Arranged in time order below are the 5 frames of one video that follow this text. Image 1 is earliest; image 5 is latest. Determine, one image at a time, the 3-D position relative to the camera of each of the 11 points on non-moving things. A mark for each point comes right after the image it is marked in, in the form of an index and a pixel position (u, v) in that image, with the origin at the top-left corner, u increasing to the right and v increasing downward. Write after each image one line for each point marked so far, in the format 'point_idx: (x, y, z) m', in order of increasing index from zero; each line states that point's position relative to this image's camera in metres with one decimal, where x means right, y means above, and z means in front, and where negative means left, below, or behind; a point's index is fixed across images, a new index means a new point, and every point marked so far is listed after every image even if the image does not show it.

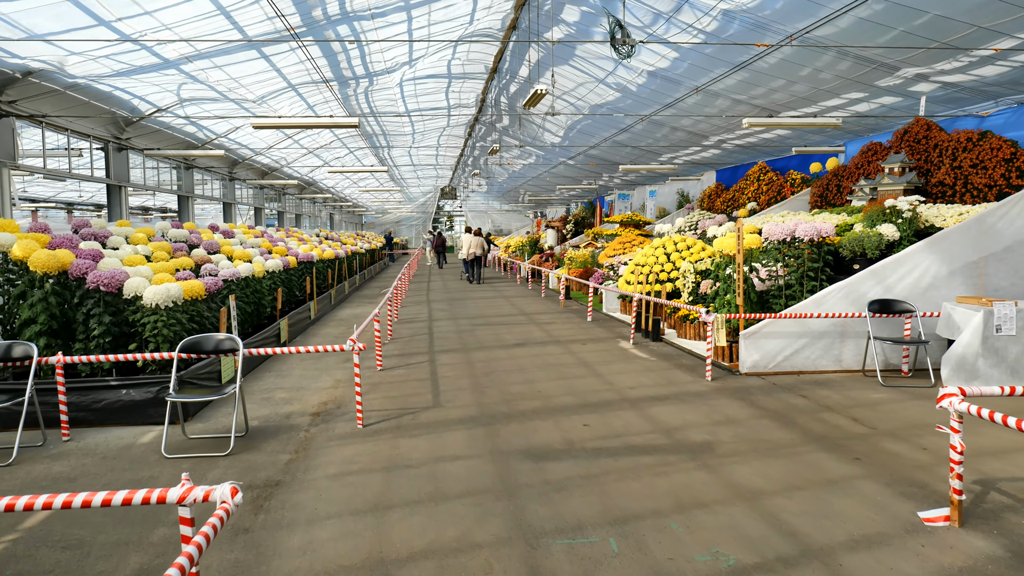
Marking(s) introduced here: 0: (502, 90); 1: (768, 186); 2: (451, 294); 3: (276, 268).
0: (-0.3, +5.2, +16.0) m
1: (+5.8, +2.3, +13.4) m
2: (-1.5, -0.2, +14.6) m
3: (-3.4, +0.3, +8.8) m
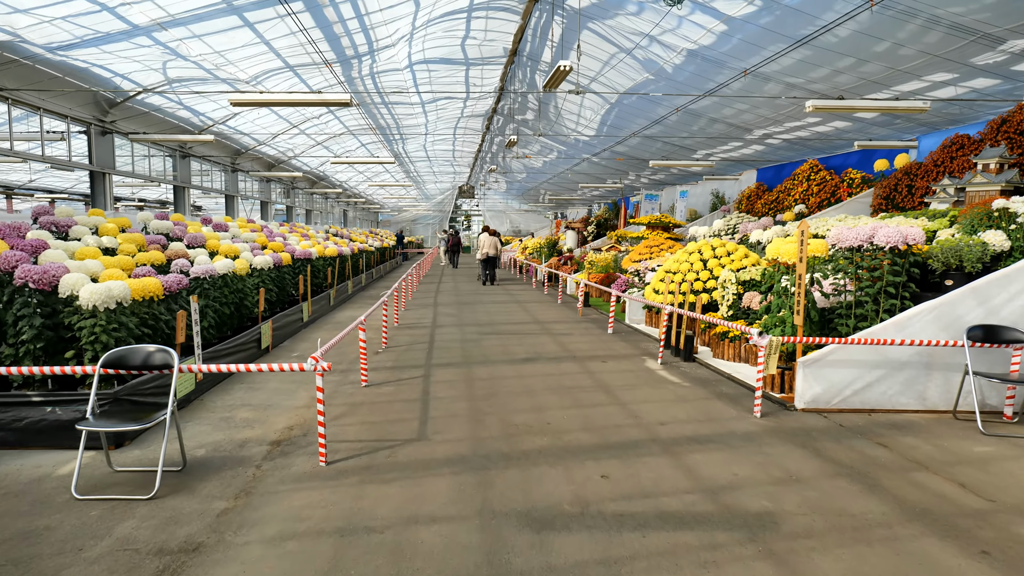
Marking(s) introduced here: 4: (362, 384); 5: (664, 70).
0: (+0.2, +5.1, +15.1) m
1: (+6.2, +2.0, +12.3) m
2: (-1.2, -0.2, +13.7) m
3: (-3.2, +0.3, +8.0) m
4: (-1.5, -0.9, +5.7) m
5: (+2.8, +4.0, +11.2) m
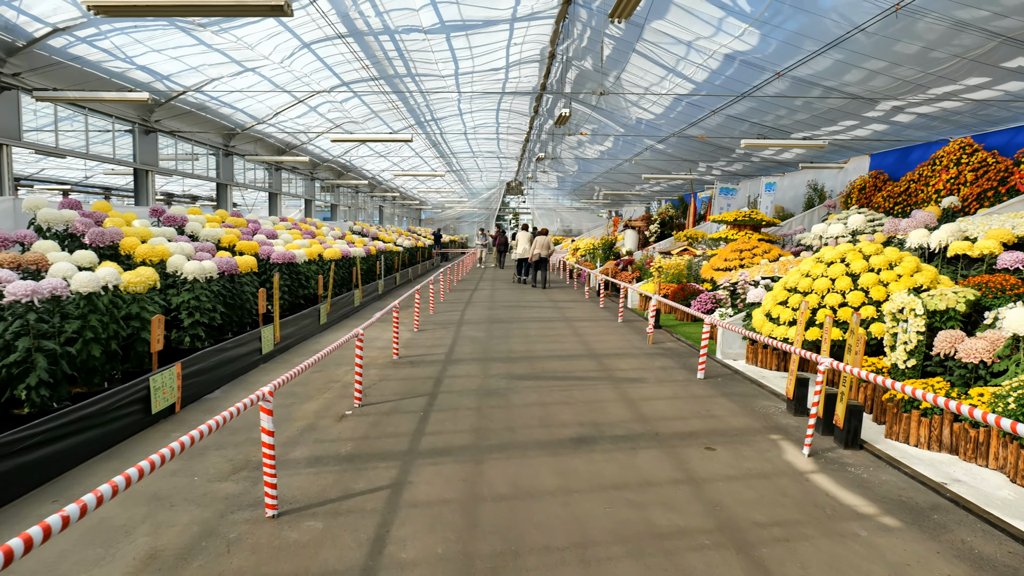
0: (+1.3, +4.9, +12.3) m
1: (+7.0, +1.7, +9.1) m
2: (-0.3, -0.4, +11.1) m
3: (-2.8, +0.1, +5.6) m
4: (-1.3, -1.1, +3.1) m
5: (+3.5, +3.7, +8.3) m
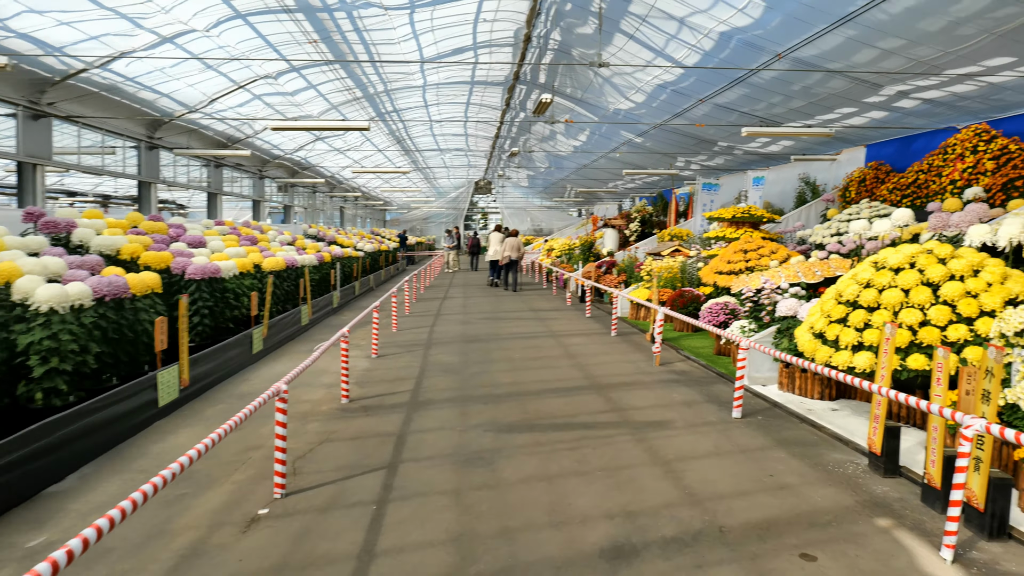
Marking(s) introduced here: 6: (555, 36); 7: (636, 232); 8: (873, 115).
0: (+0.7, +4.8, +11.0) m
1: (+6.7, +1.7, +8.0) m
2: (-0.7, -0.6, +9.7) m
3: (-2.9, -0.1, +4.0) m
4: (-1.2, -1.3, +1.6) m
5: (+3.2, +3.6, +7.1) m
6: (+0.8, +4.8, +11.6) m
7: (+3.4, +1.5, +16.4) m
8: (+7.0, +3.4, +11.8) m
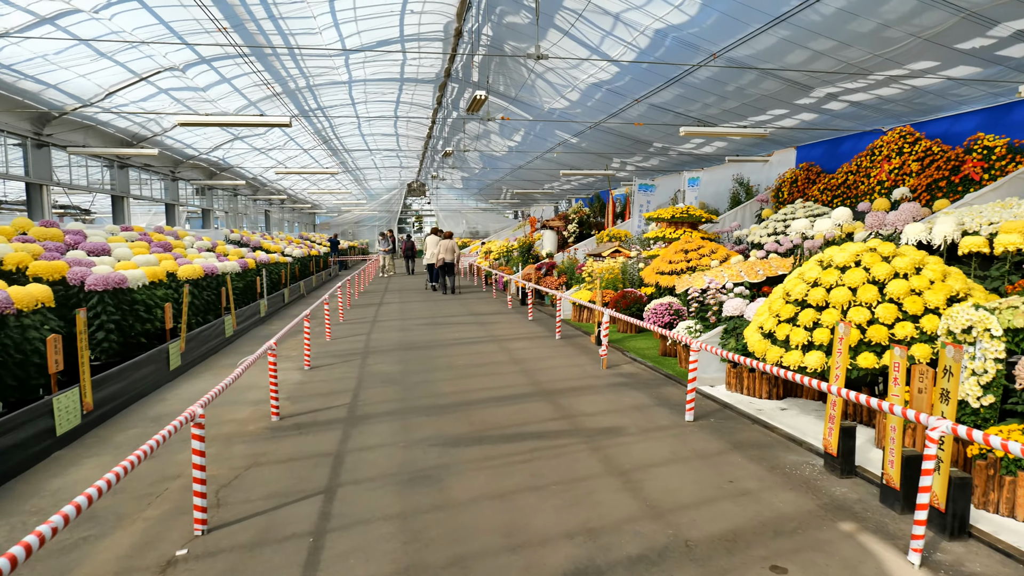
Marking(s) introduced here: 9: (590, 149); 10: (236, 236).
0: (-0.4, +4.7, +10.8) m
1: (+5.8, +1.8, +8.5) m
2: (-1.5, -0.7, +9.3) m
3: (-3.2, -0.2, +3.4) m
4: (-1.2, -1.4, +1.3) m
5: (+2.5, +3.6, +7.1) m
6: (-0.4, +4.7, +11.4) m
7: (+1.7, +1.5, +16.5) m
8: (+5.7, +3.5, +12.2) m
9: (+2.5, +4.4, +19.2) m
10: (-5.4, +1.0, +12.0) m
